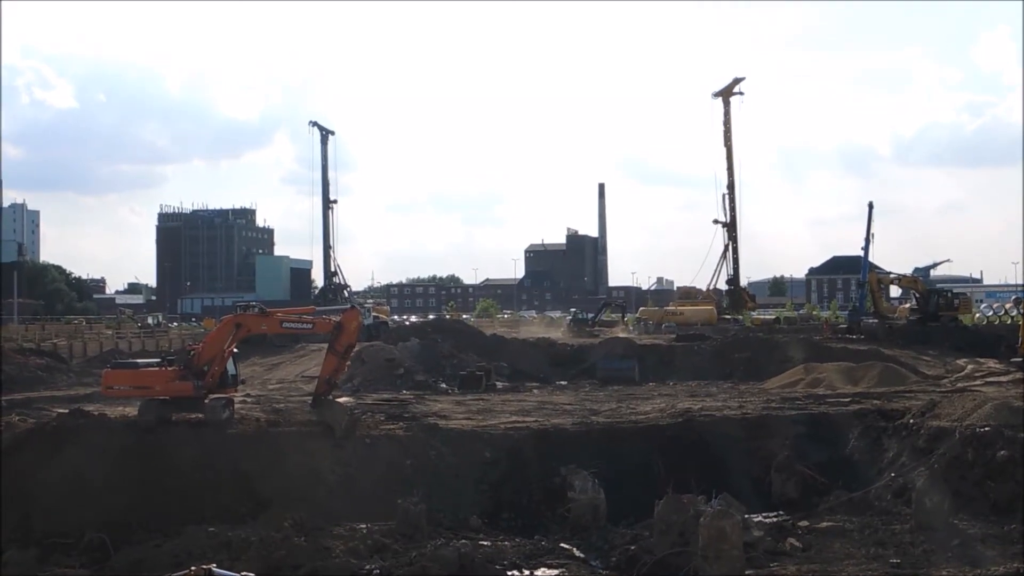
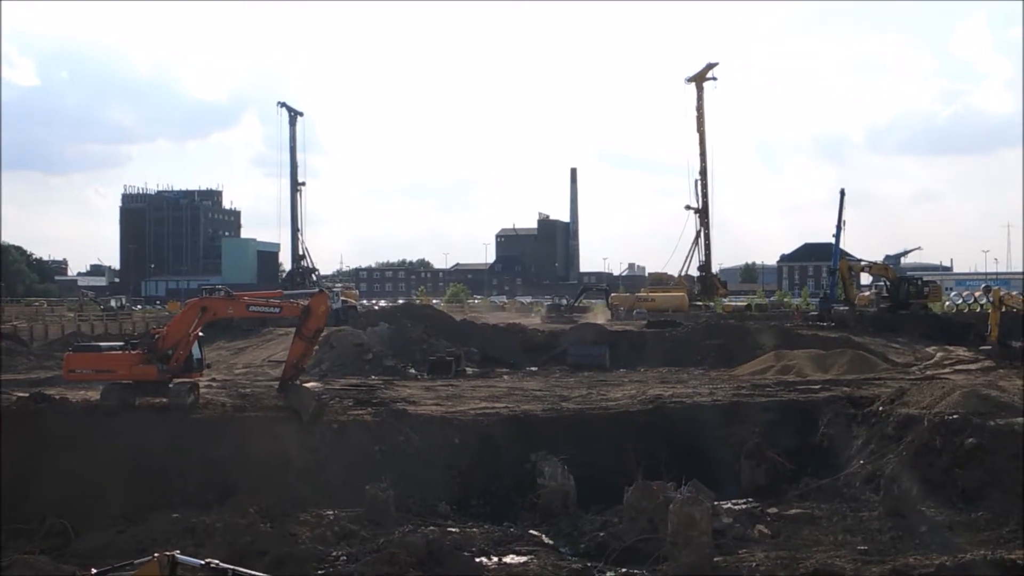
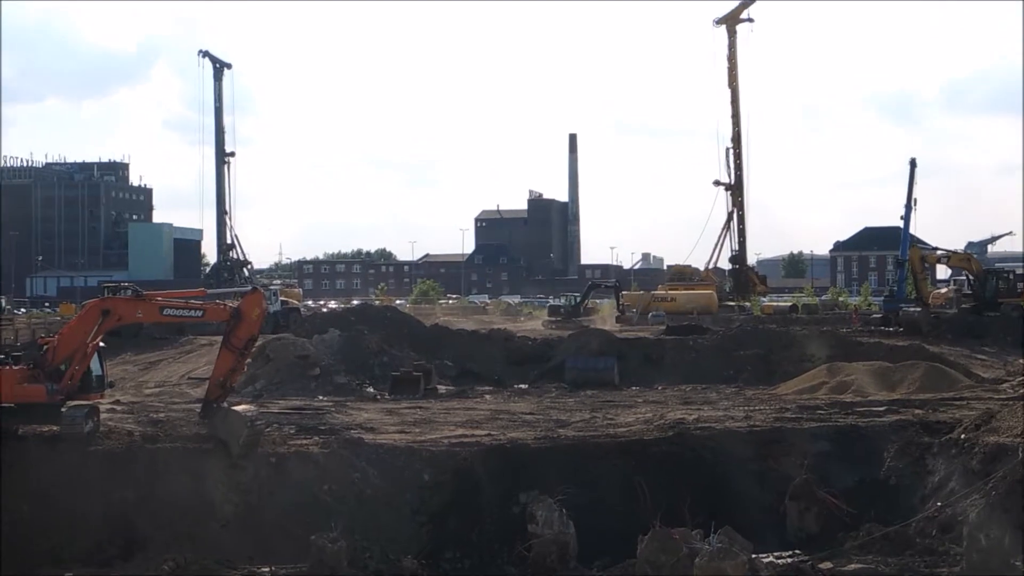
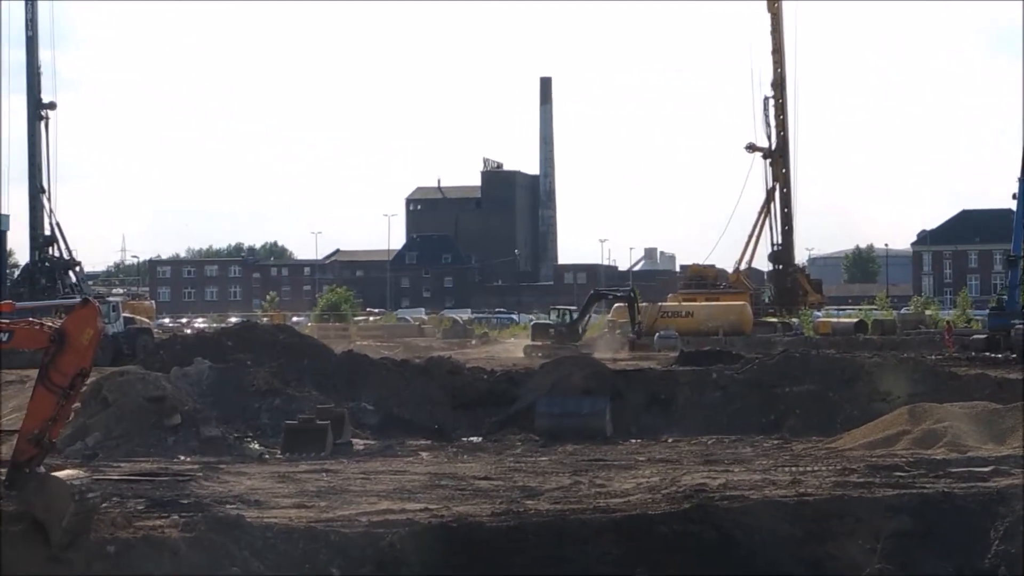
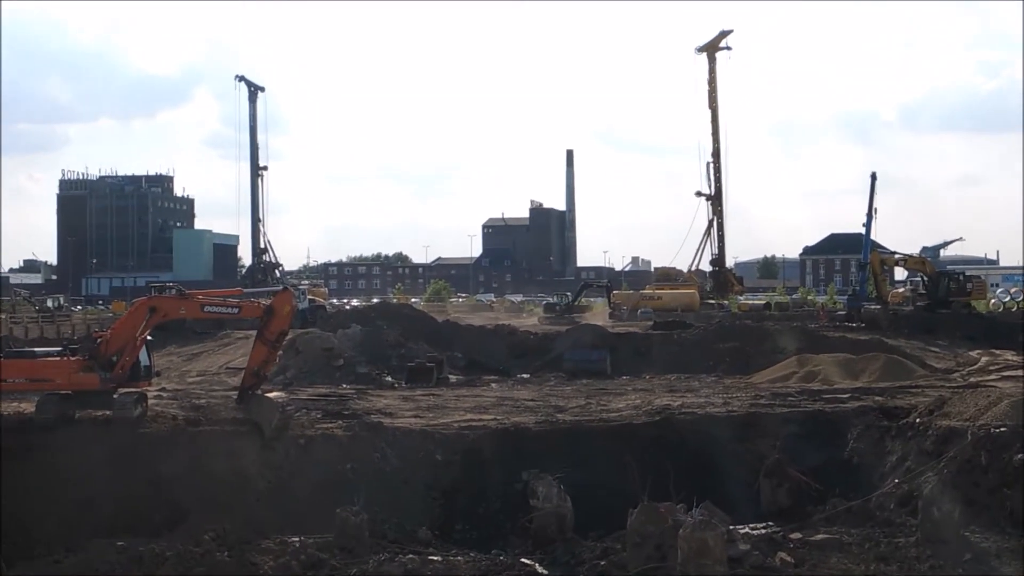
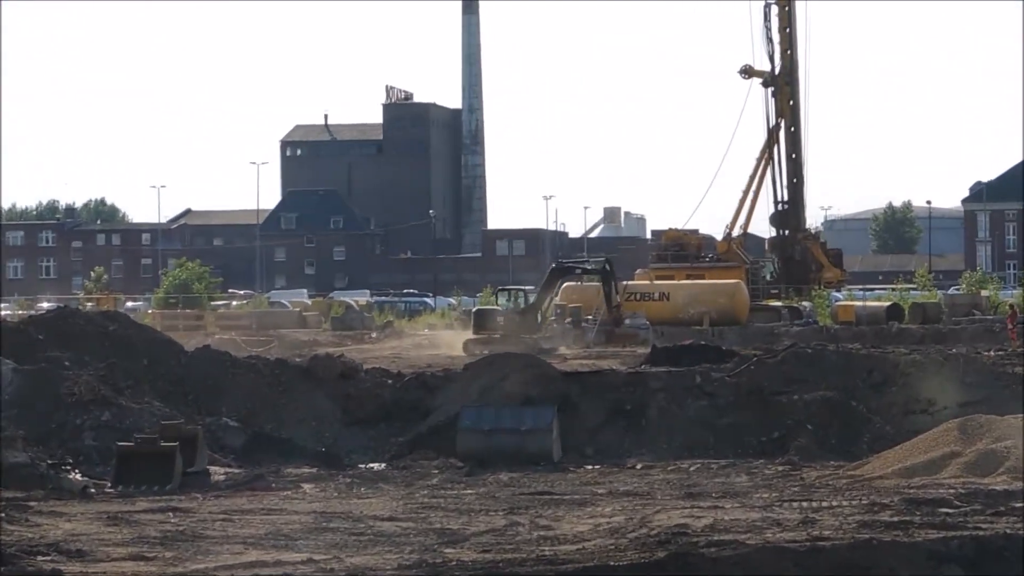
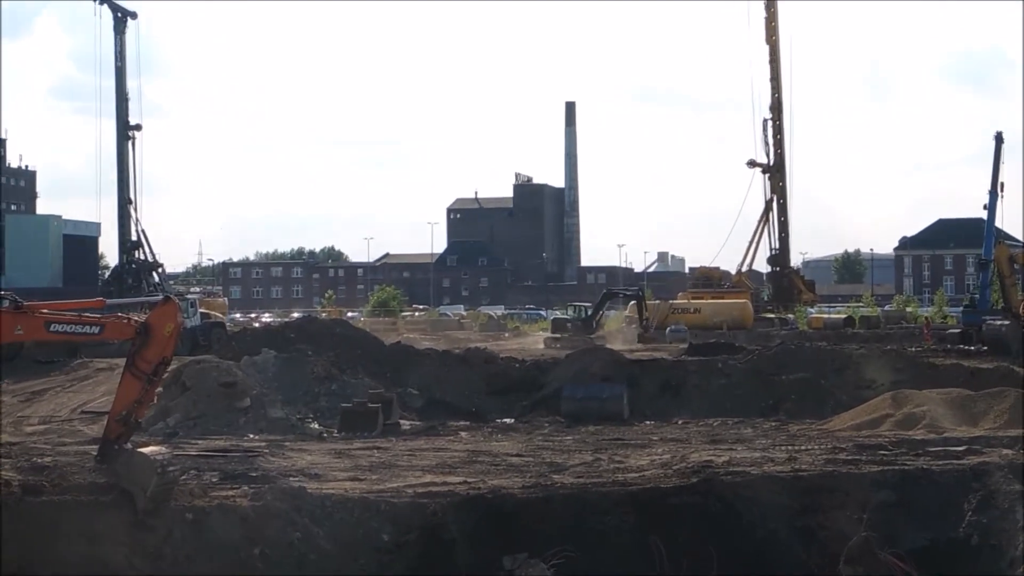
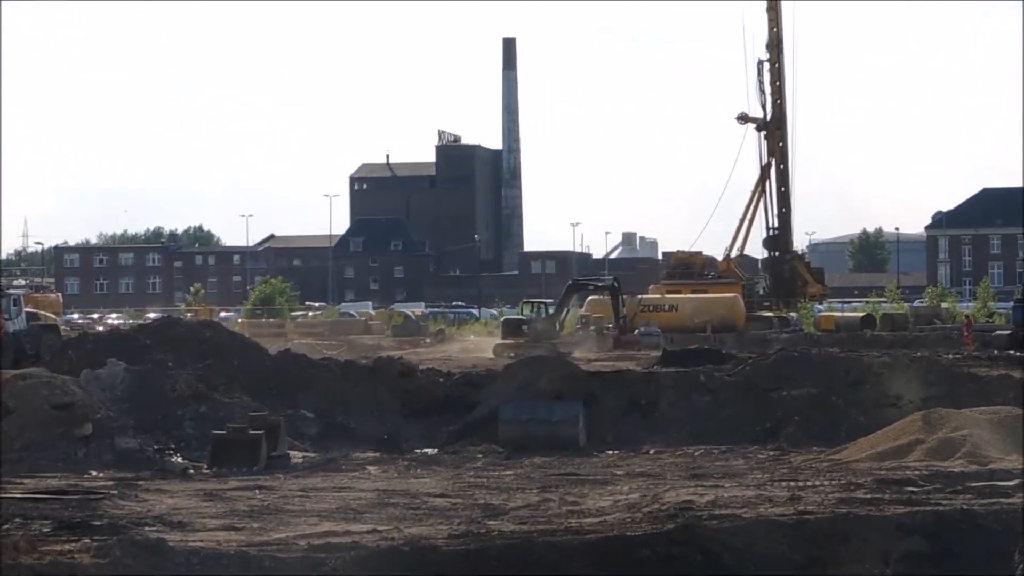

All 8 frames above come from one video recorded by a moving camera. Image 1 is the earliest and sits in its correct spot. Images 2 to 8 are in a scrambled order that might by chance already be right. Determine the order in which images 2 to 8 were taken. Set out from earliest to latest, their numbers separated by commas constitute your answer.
2, 5, 3, 7, 4, 8, 6
